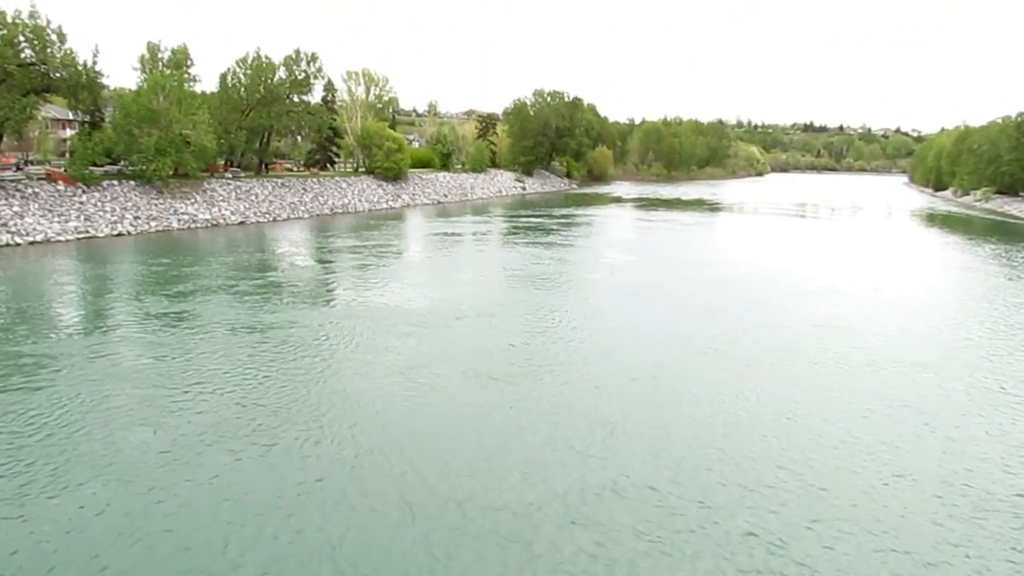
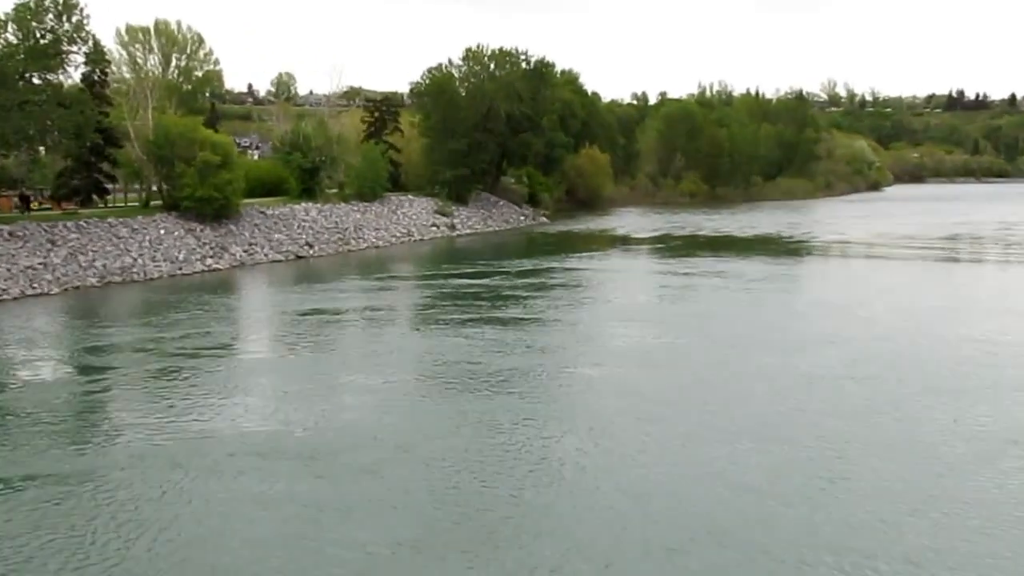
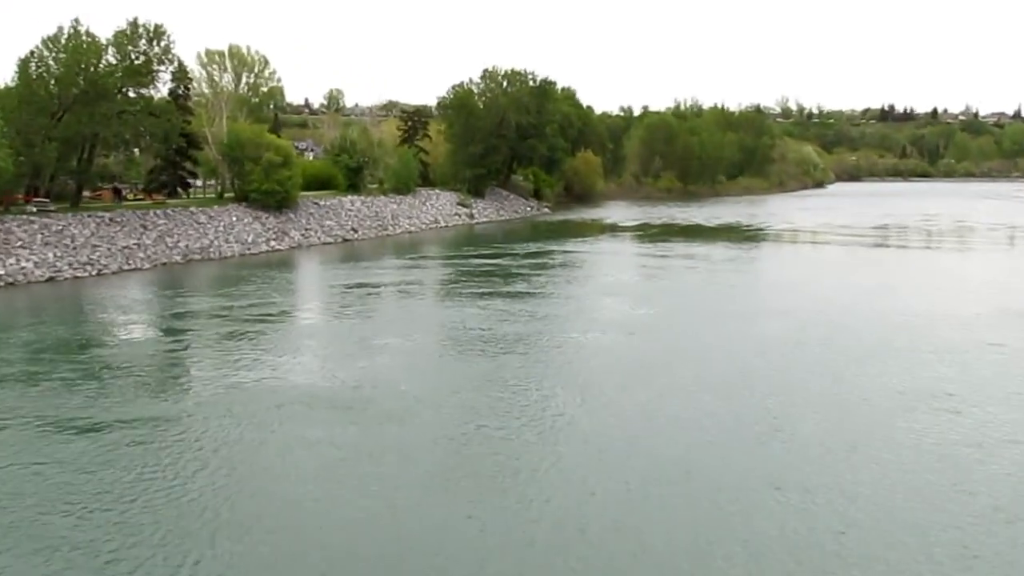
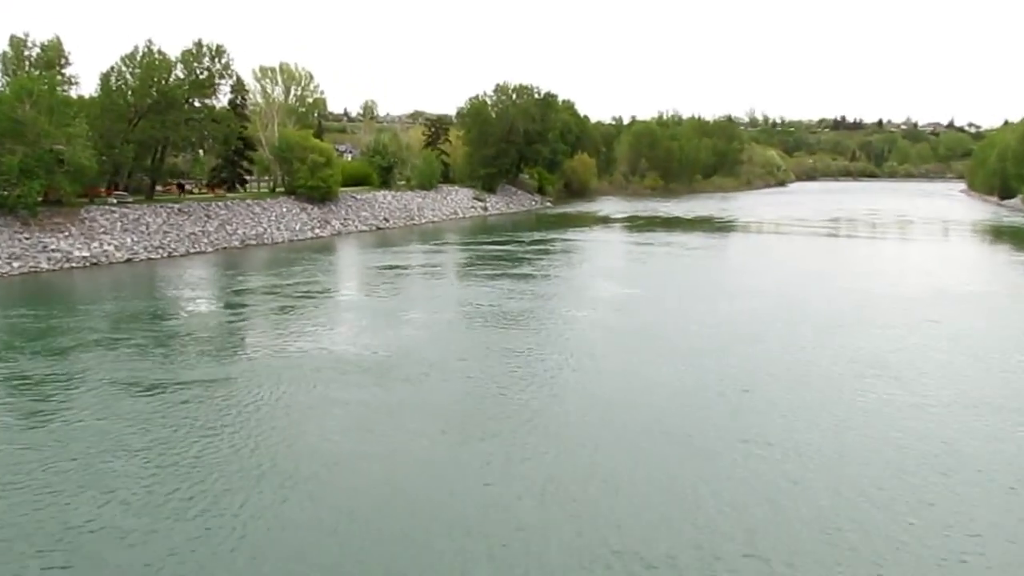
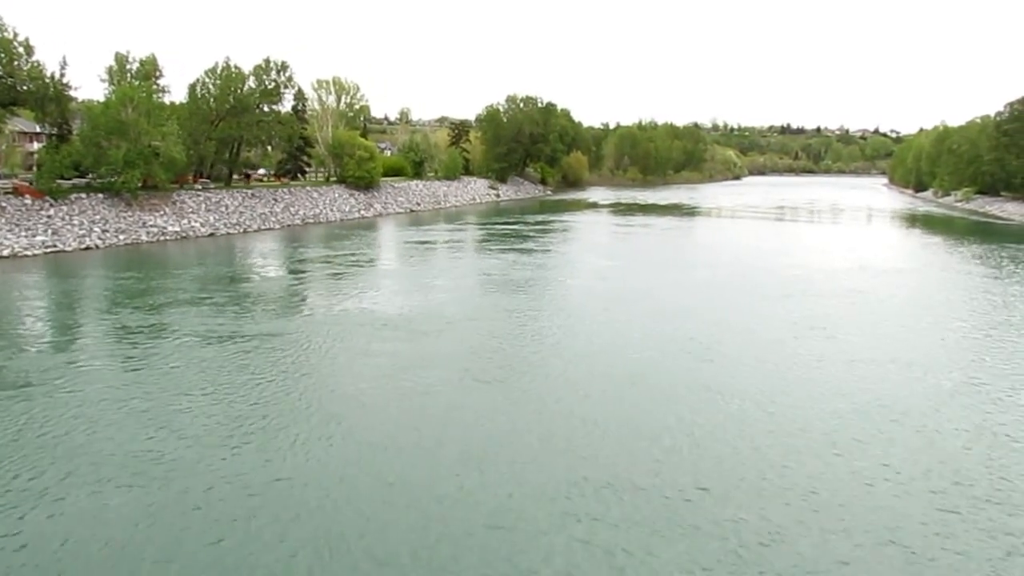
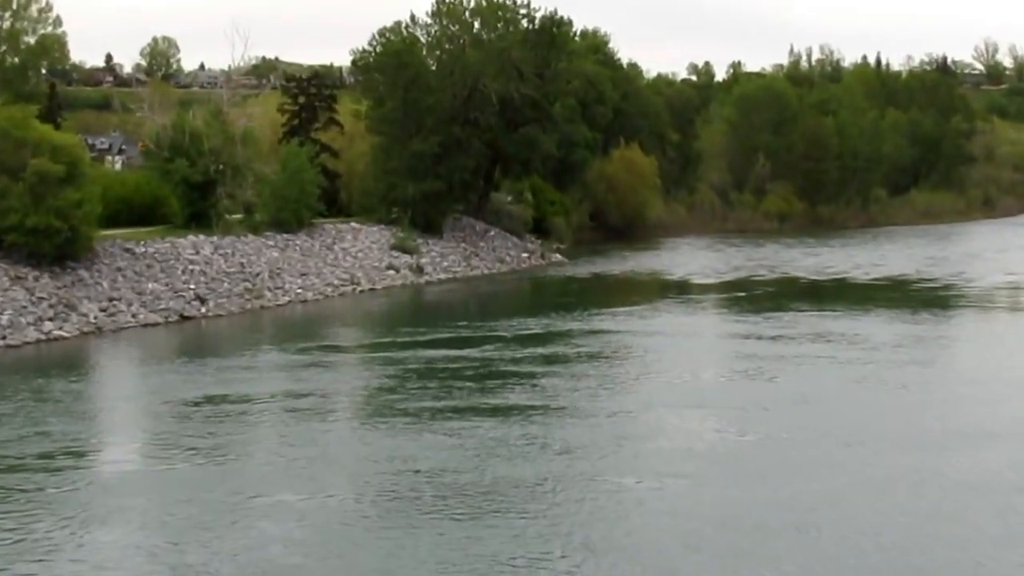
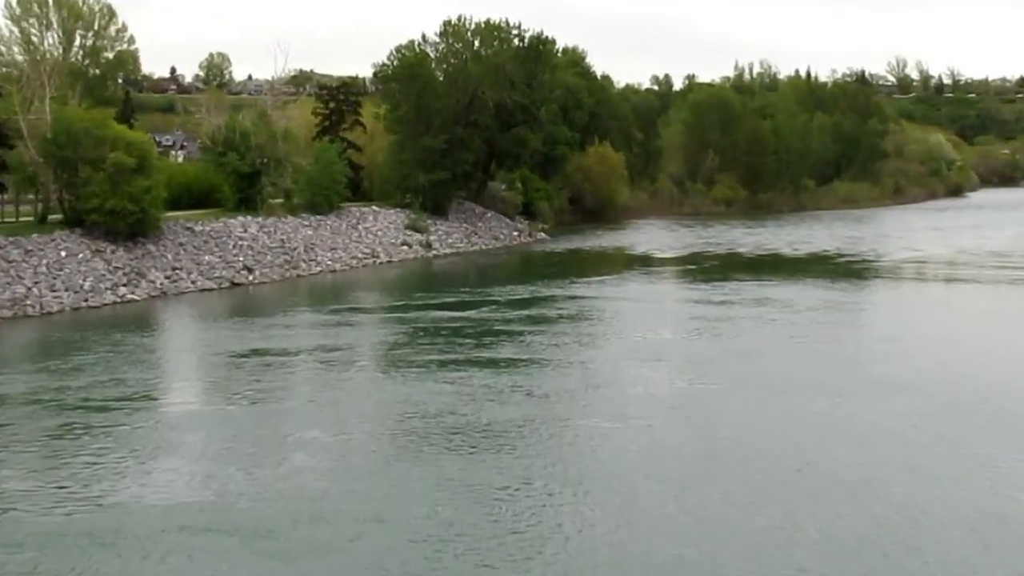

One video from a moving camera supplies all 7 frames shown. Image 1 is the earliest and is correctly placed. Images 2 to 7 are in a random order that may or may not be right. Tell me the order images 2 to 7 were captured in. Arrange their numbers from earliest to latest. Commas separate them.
5, 4, 3, 2, 7, 6
